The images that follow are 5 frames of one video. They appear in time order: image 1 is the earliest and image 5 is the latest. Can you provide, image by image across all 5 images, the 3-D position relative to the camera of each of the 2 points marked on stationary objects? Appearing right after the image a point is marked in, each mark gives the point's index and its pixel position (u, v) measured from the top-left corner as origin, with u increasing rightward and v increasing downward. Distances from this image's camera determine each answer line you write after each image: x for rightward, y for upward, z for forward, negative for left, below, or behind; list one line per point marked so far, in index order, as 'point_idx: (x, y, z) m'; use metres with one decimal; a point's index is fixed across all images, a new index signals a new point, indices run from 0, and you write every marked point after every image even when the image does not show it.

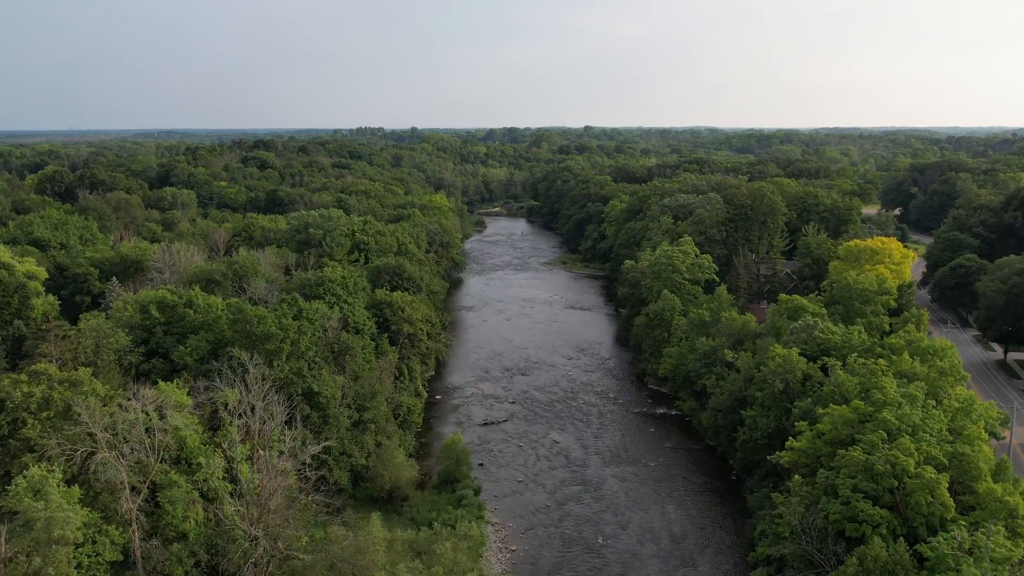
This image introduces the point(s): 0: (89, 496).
0: (-8.4, -4.1, +15.9) m
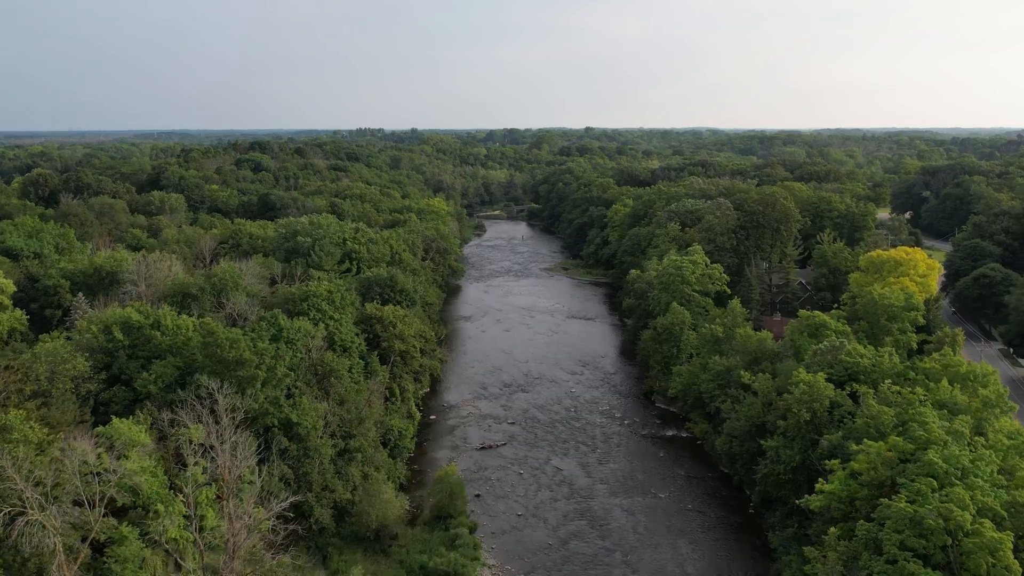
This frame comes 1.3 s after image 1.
0: (-8.5, -4.7, +13.6) m
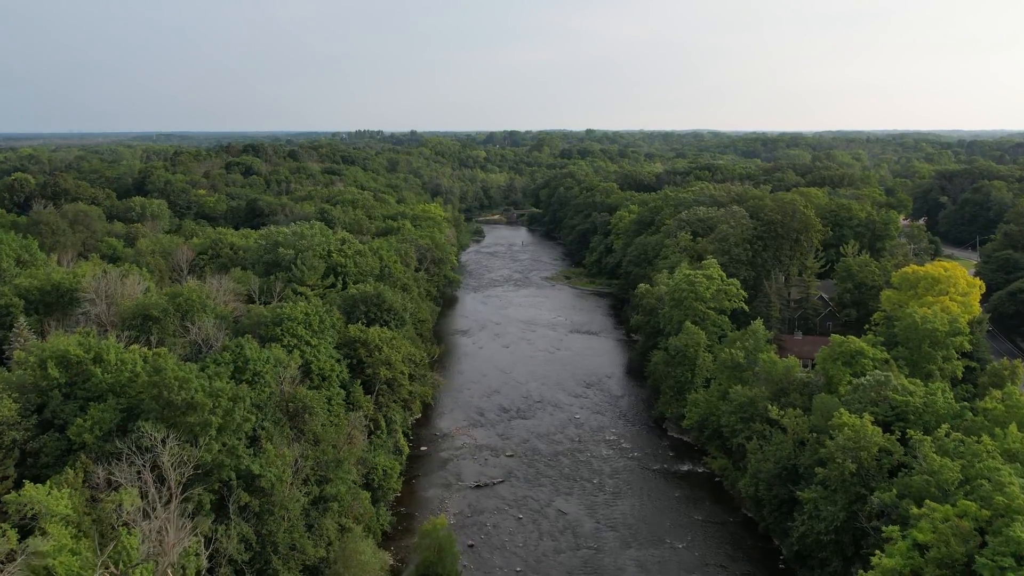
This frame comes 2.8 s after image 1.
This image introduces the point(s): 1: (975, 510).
0: (-8.5, -5.4, +10.4) m
1: (+9.2, -4.4, +15.8) m
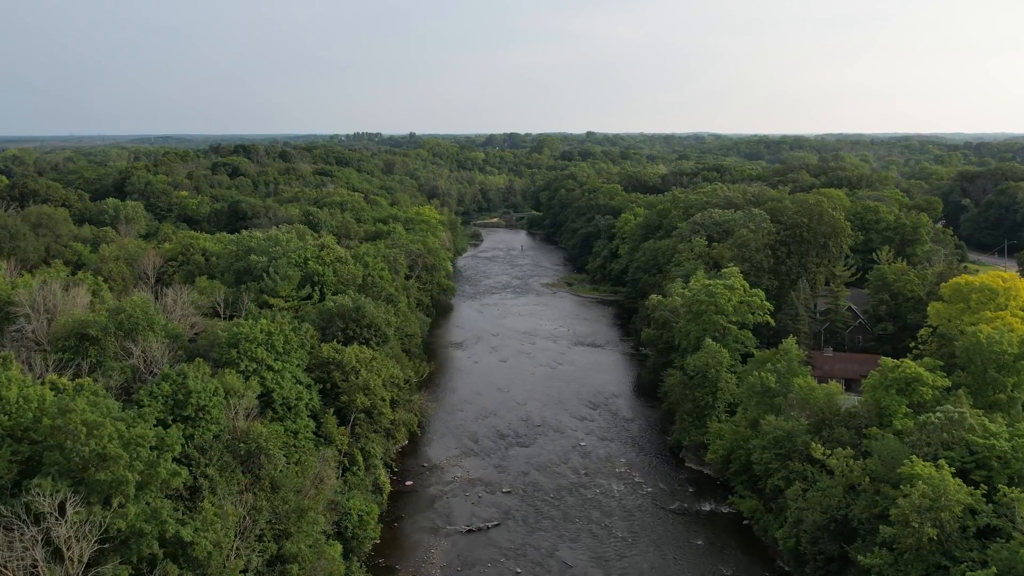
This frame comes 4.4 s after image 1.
0: (-8.6, -5.8, +6.6) m
1: (+9.1, -4.8, +11.9) m
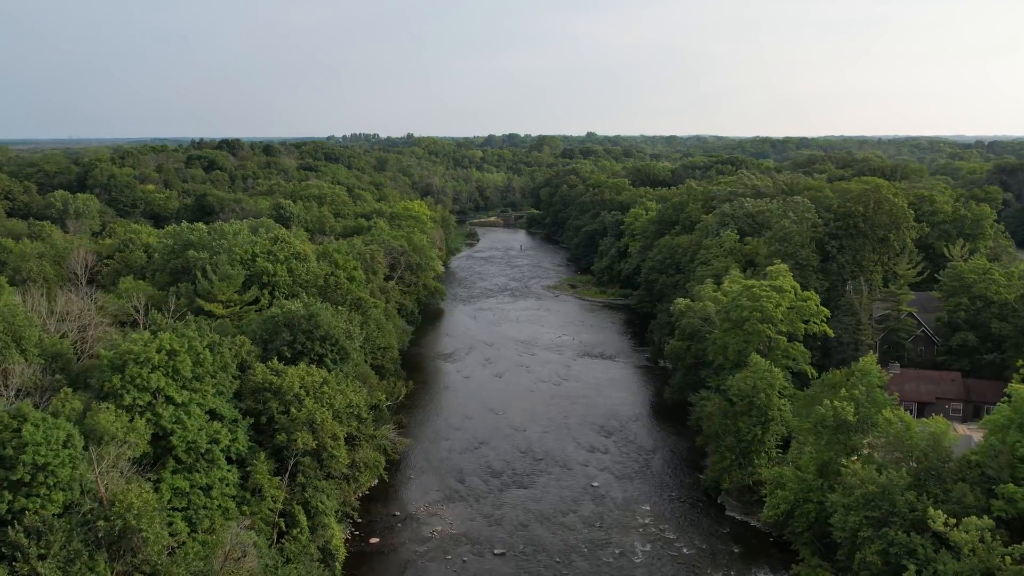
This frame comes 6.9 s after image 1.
0: (-8.8, -5.7, +0.3) m
1: (+8.9, -4.8, +5.7) m
